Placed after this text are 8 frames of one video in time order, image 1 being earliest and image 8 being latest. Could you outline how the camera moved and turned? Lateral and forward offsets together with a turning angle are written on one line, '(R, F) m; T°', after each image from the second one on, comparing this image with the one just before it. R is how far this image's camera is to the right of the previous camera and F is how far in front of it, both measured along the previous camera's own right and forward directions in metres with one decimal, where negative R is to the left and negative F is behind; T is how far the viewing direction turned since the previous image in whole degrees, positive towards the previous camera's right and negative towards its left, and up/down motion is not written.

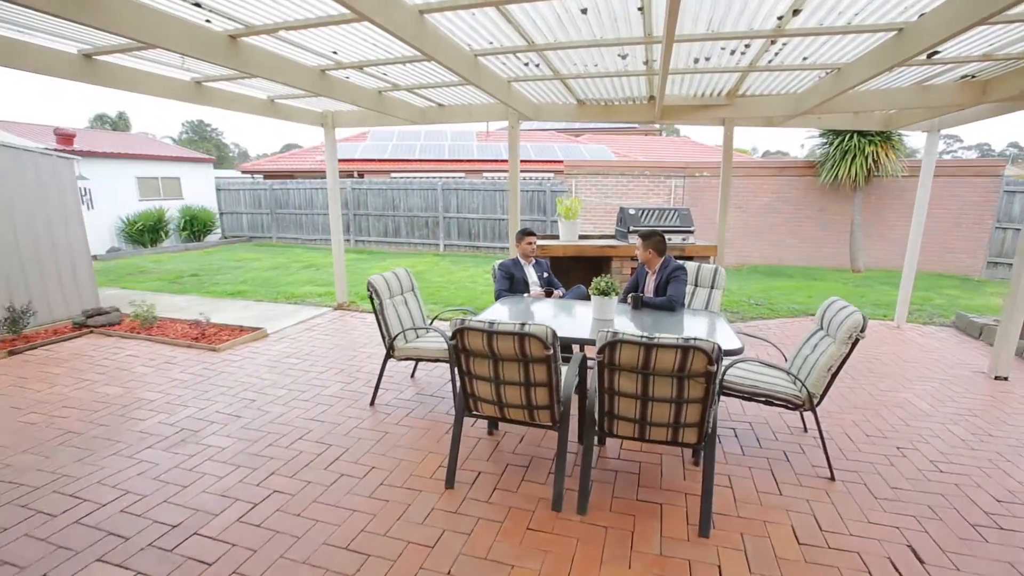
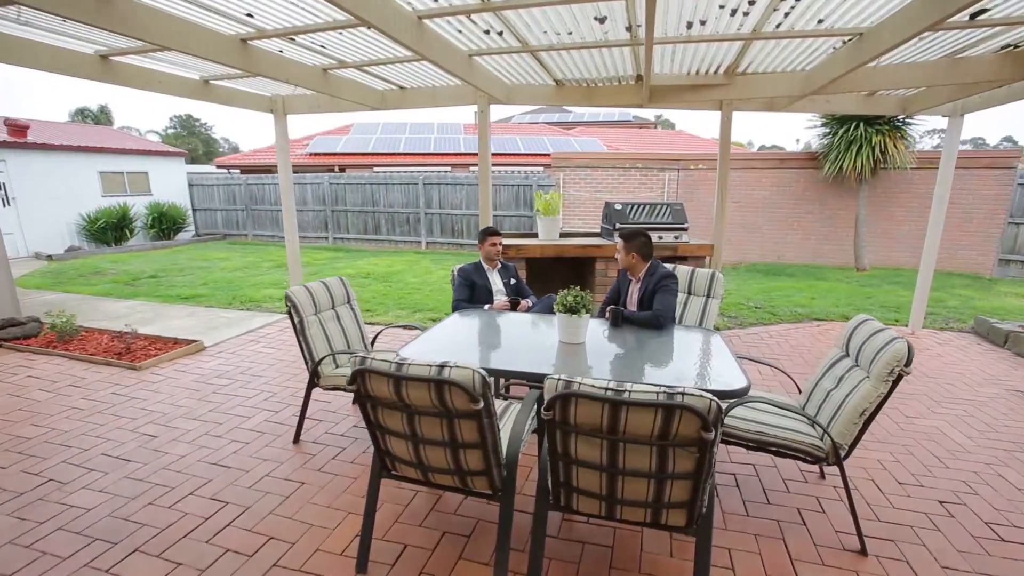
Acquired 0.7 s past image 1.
(+0.3, +0.6) m; 0°
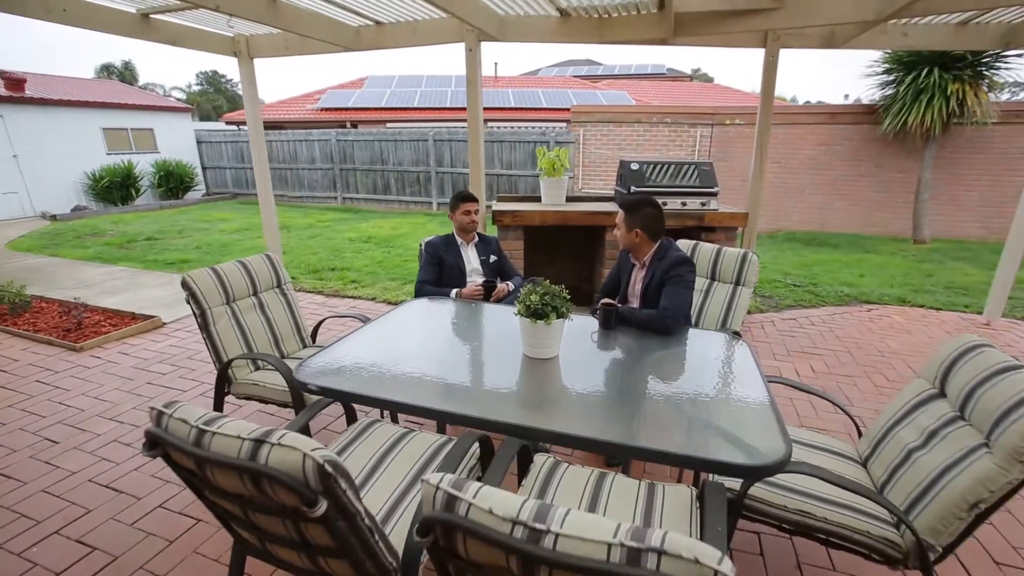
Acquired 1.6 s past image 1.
(+0.3, +0.7) m; -3°
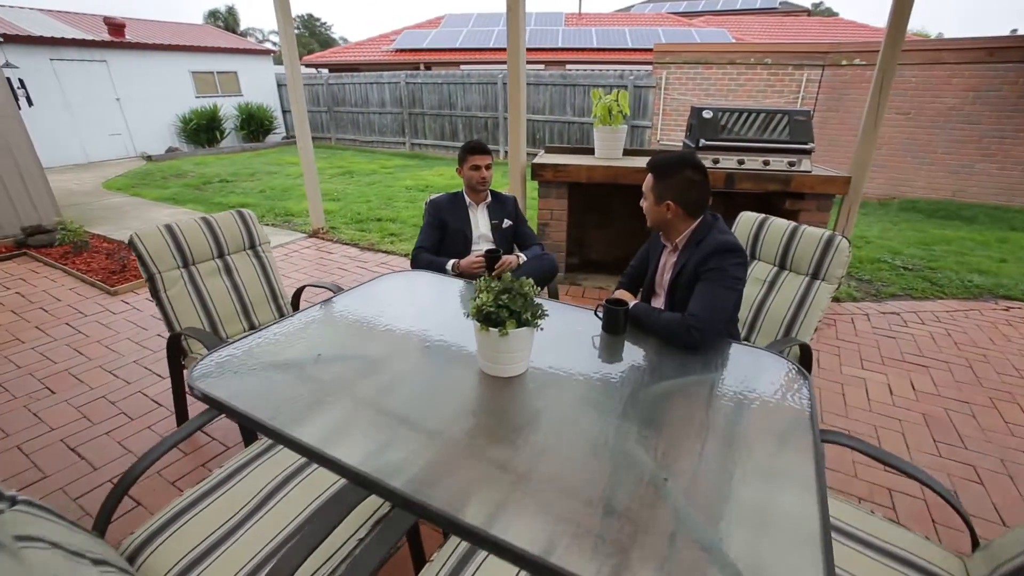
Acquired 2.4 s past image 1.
(+0.3, +0.5) m; -9°
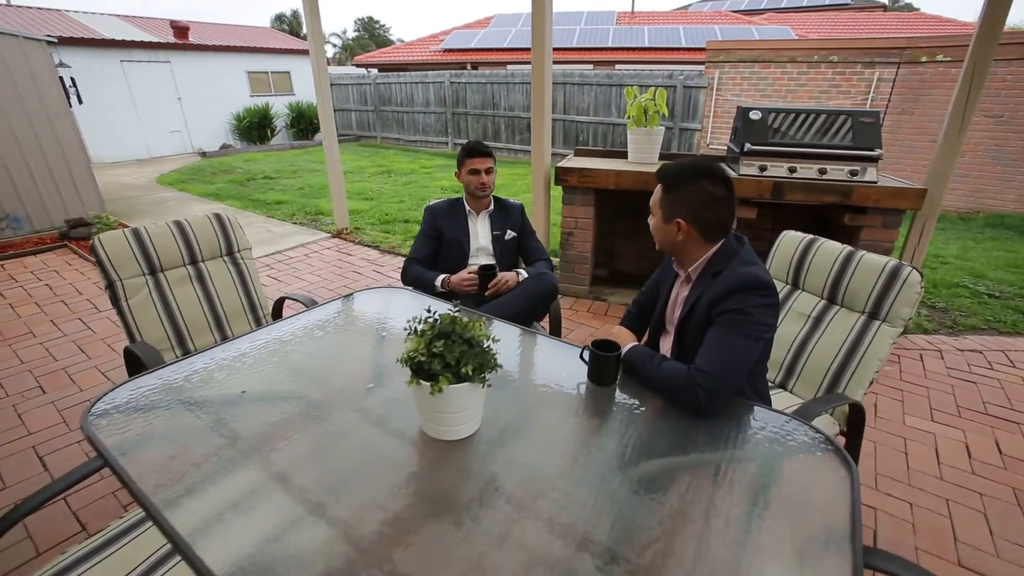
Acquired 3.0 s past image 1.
(+0.2, +0.3) m; -5°
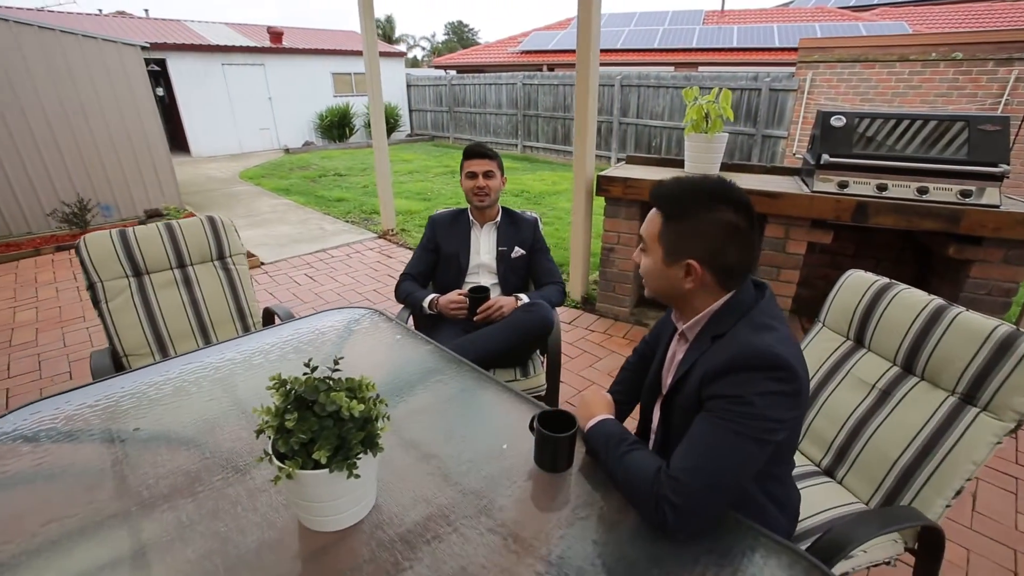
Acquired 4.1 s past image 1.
(+0.3, +0.3) m; -8°
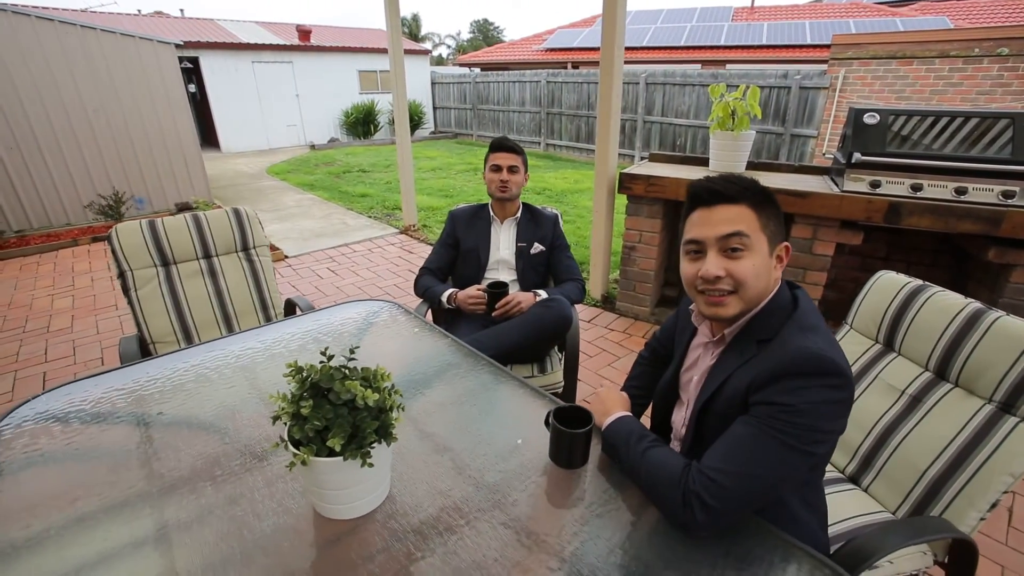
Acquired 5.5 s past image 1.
(0.0, 0.0) m; -2°
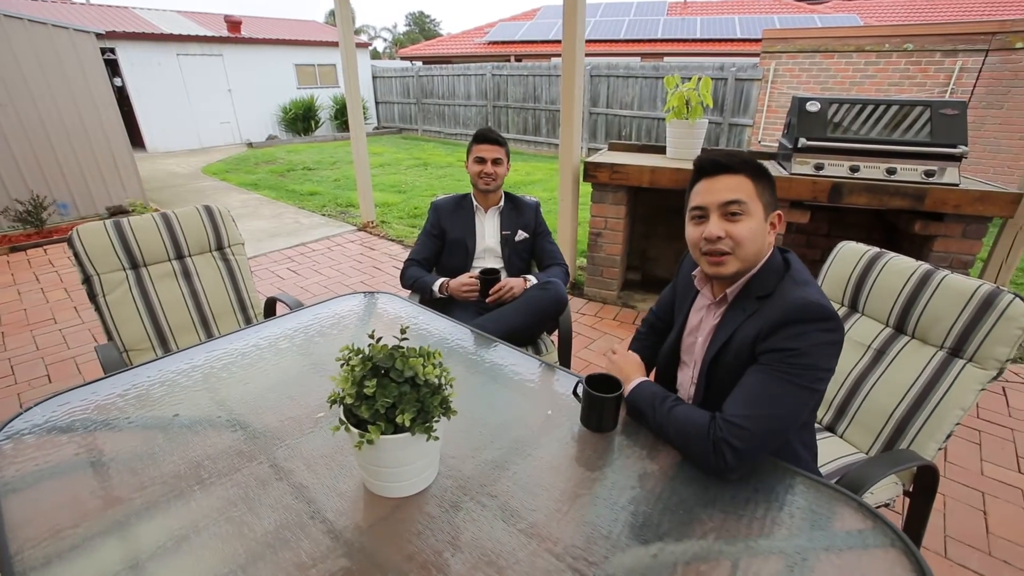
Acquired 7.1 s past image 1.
(-0.2, 0.0) m; +6°
